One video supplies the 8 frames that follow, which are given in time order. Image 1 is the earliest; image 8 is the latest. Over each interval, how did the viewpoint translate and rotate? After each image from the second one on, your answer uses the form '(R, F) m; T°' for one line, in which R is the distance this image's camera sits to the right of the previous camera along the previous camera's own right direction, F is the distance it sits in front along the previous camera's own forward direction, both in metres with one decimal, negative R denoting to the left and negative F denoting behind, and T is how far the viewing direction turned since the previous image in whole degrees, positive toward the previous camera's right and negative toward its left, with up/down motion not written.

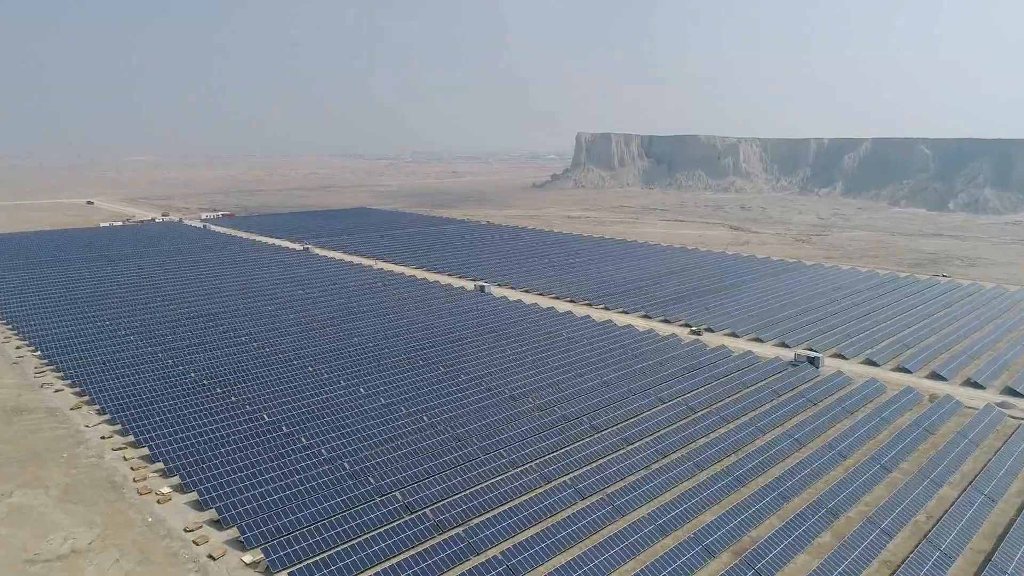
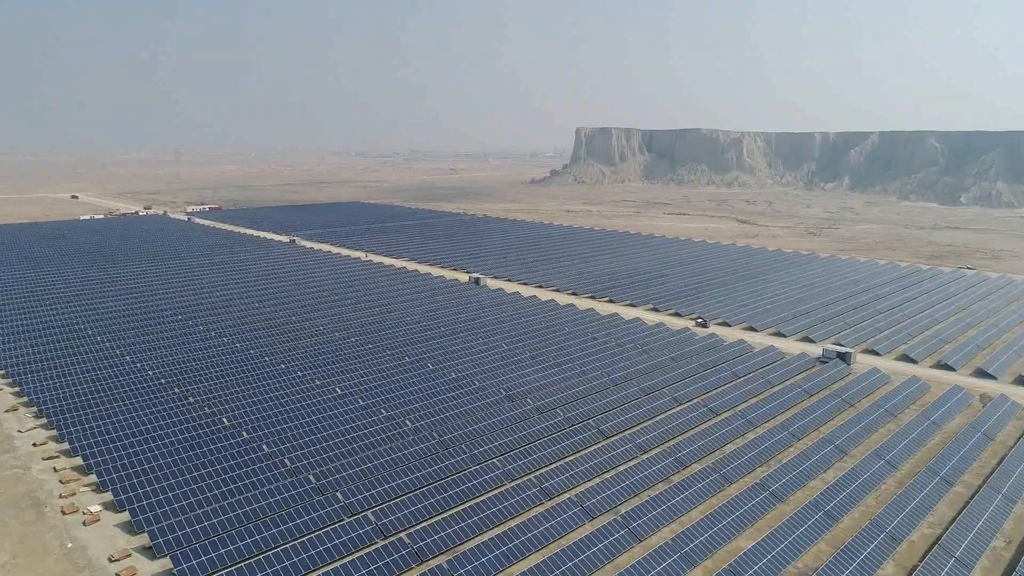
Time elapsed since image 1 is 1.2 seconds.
(+0.2, +4.6) m; 0°
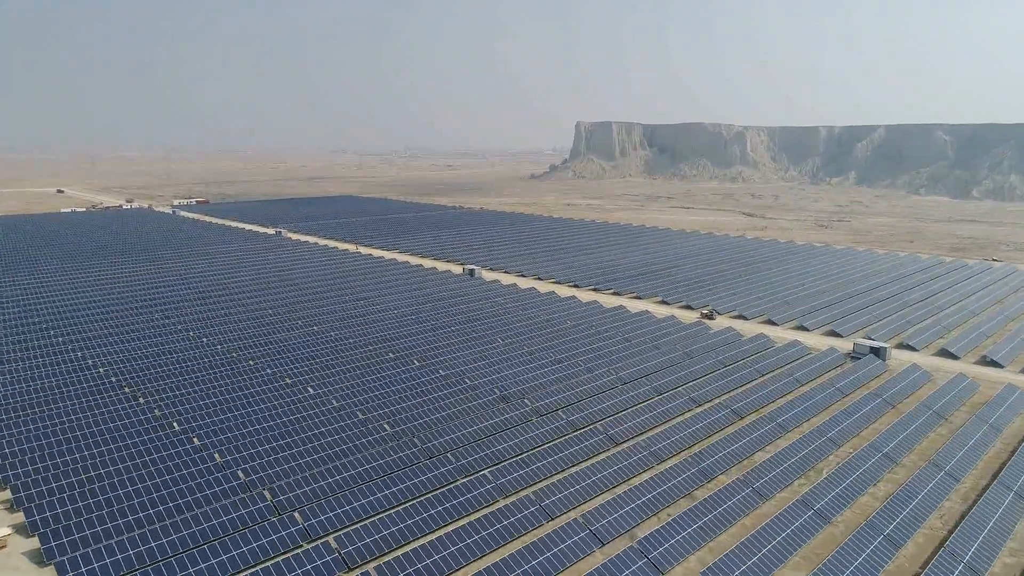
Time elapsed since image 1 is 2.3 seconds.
(+0.2, +4.2) m; 0°
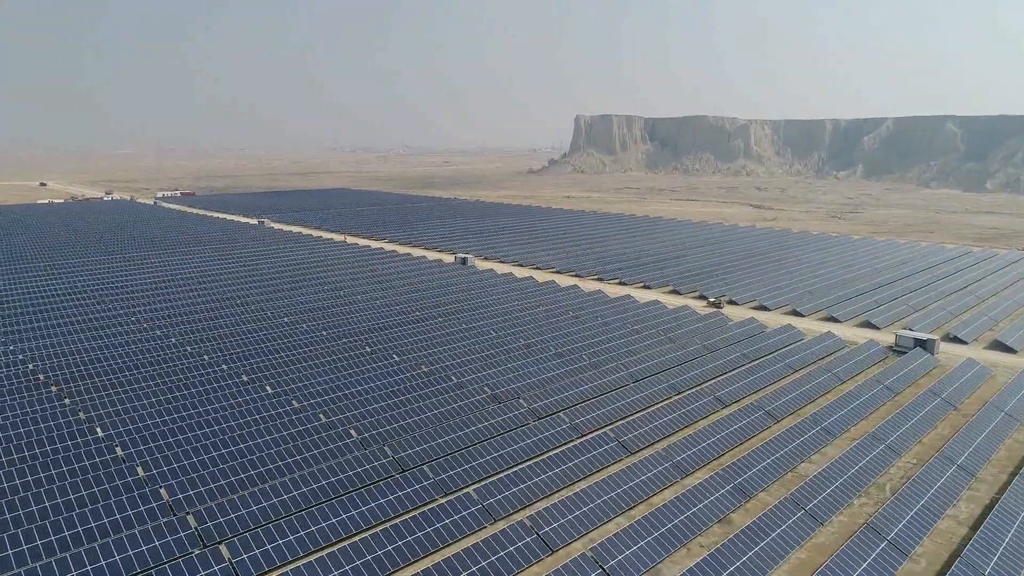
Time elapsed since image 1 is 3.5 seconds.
(+0.2, +4.6) m; 0°
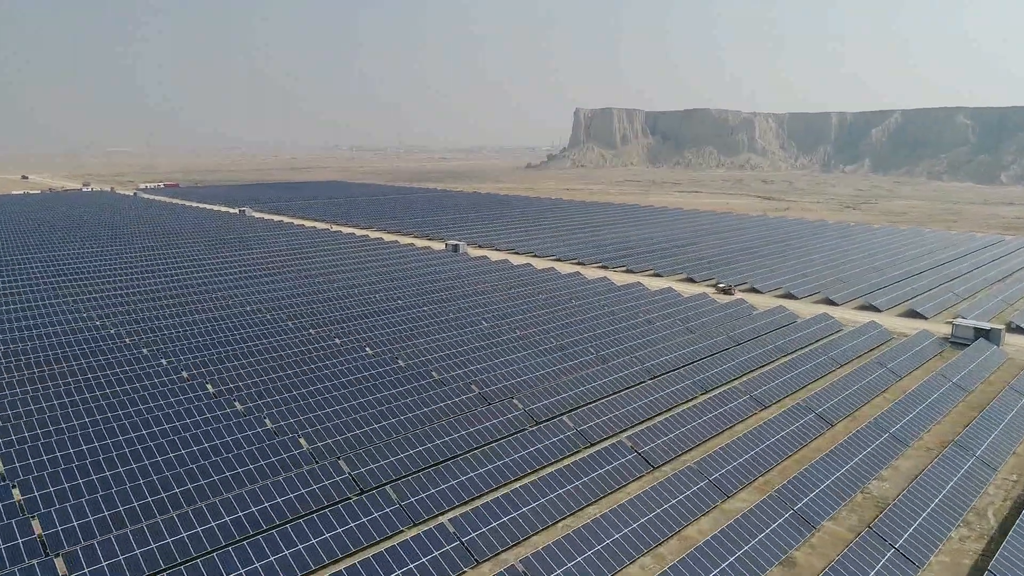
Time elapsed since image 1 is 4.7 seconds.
(+0.2, +4.6) m; 0°
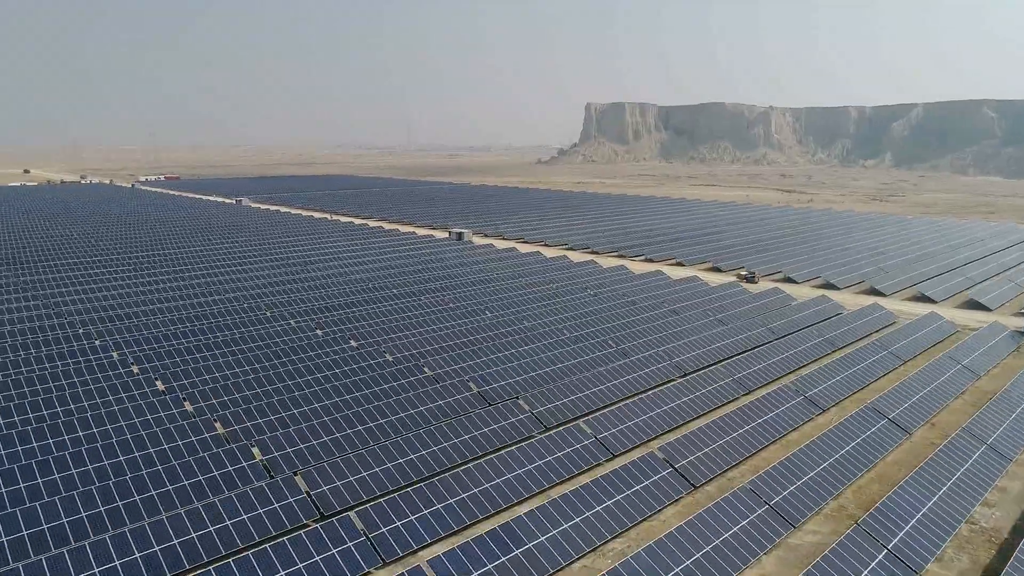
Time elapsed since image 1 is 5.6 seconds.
(+0.1, +3.5) m; -1°
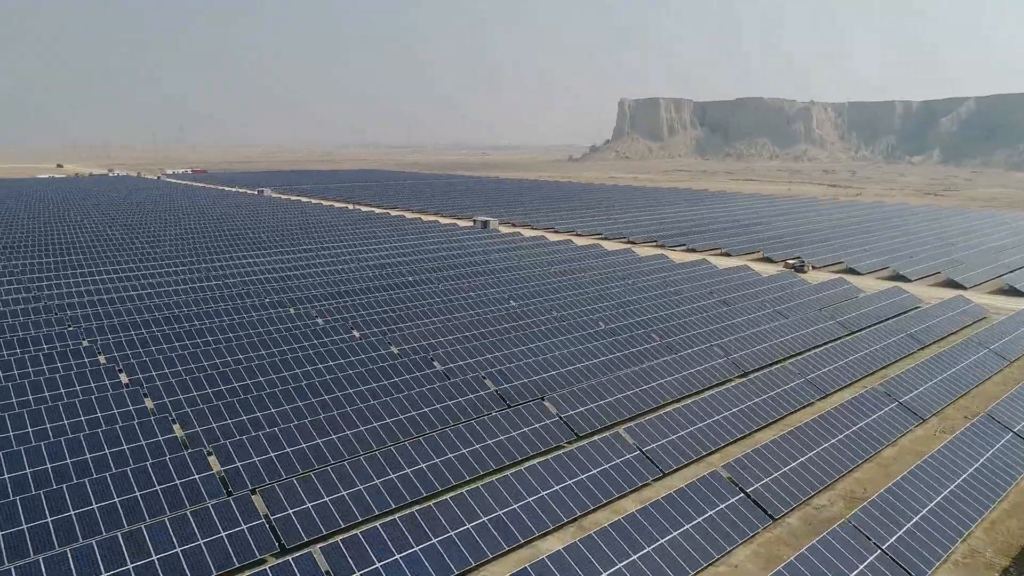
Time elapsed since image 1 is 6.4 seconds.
(+0.1, +3.0) m; -3°
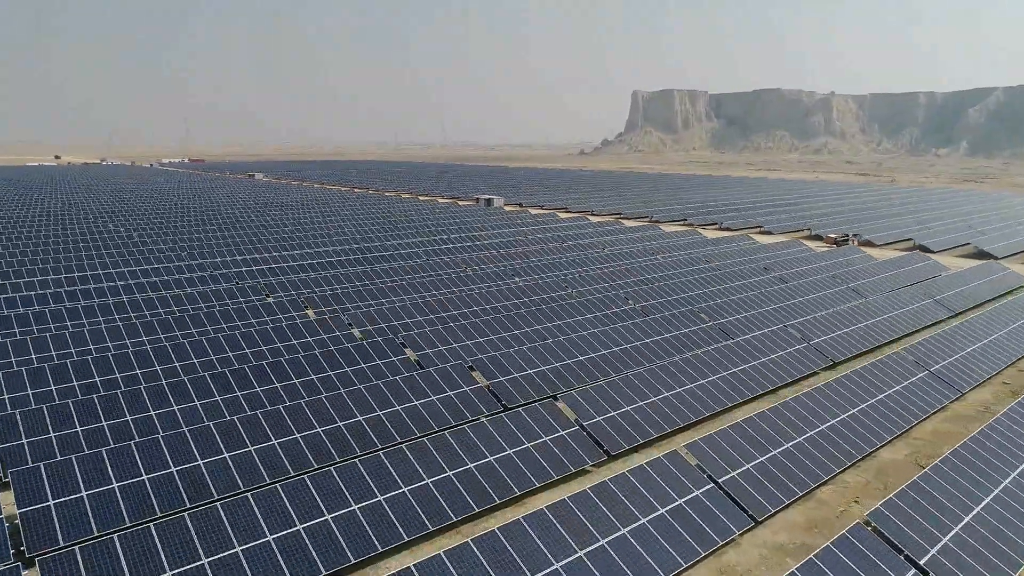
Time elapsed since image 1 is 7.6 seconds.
(+0.2, +4.6) m; -1°
